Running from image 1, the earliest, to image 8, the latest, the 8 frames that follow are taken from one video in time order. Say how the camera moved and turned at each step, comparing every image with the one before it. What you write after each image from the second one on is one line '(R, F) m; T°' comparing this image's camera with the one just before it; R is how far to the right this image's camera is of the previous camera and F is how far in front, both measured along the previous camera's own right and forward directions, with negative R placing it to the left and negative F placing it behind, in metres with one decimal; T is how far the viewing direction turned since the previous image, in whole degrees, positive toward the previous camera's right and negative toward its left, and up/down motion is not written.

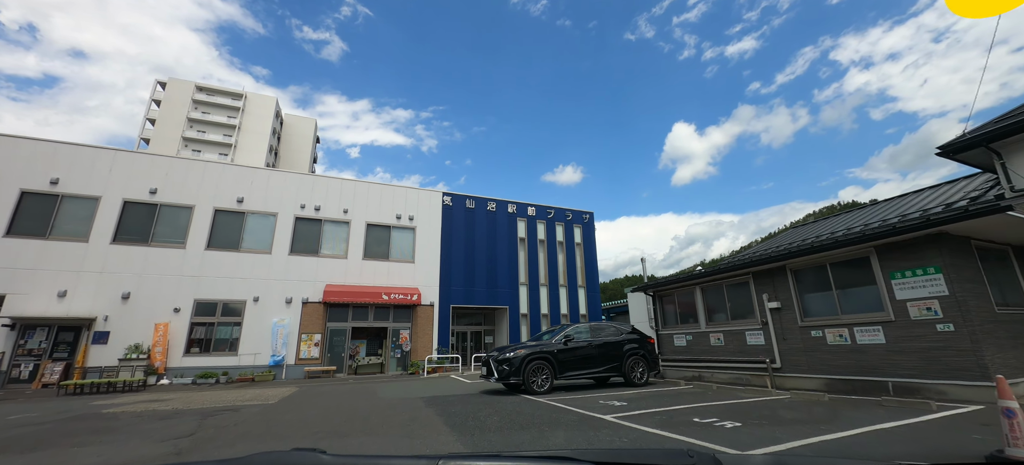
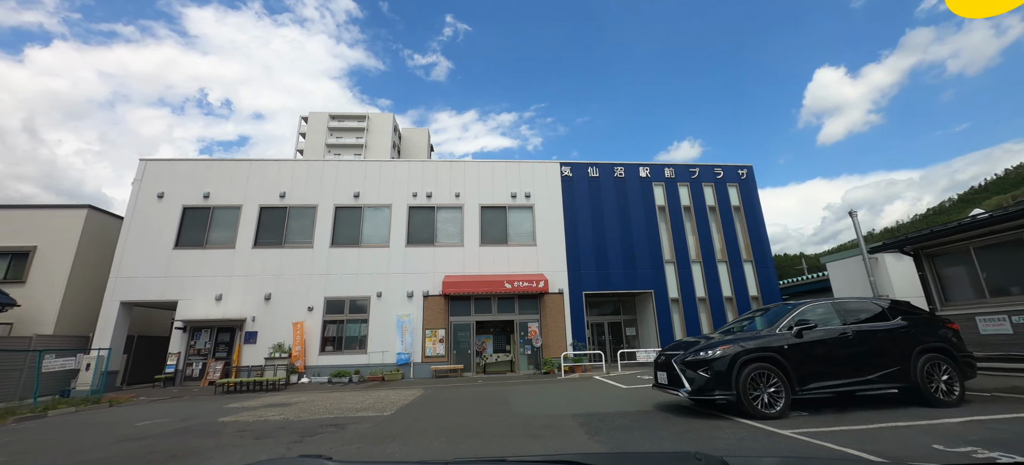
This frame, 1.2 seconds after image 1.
(-0.7, +2.2) m; -16°
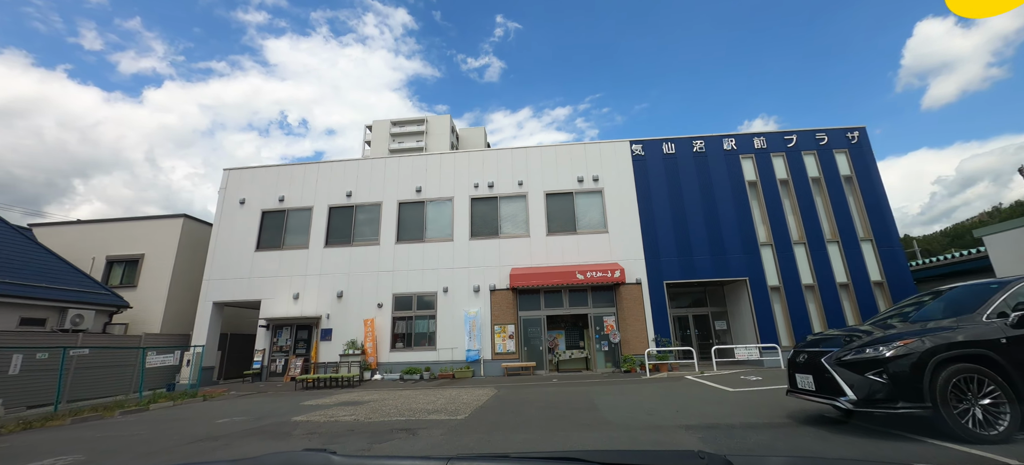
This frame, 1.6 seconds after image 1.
(-0.3, +0.8) m; -8°
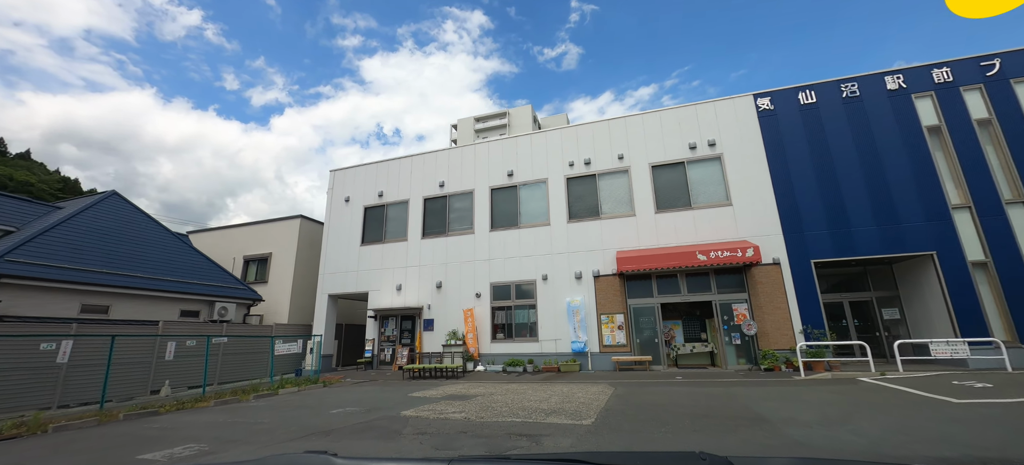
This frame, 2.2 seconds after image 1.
(-0.4, +0.9) m; -12°
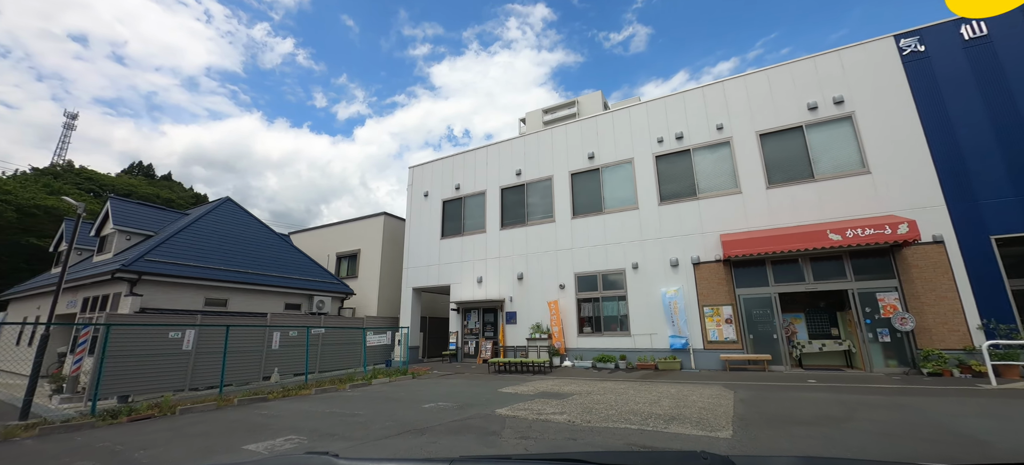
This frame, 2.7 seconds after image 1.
(-0.3, +0.6) m; -10°
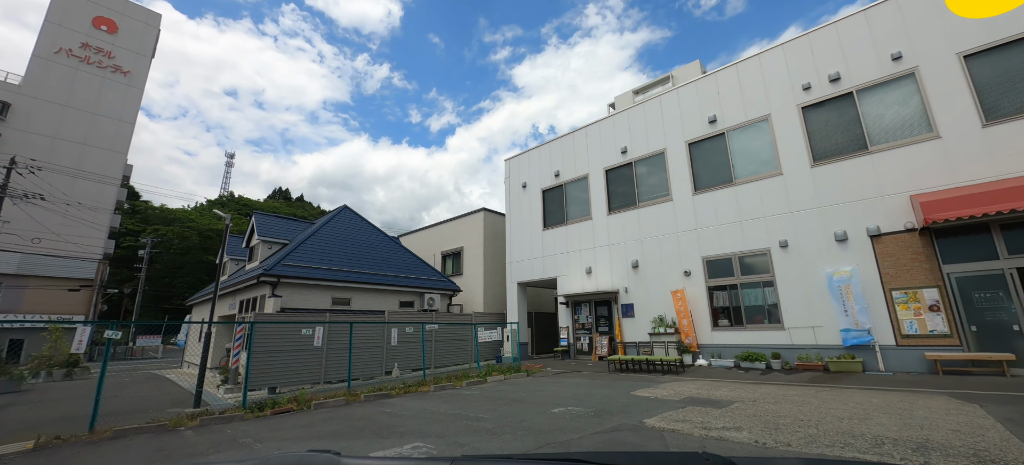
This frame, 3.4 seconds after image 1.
(-0.5, +0.8) m; -13°
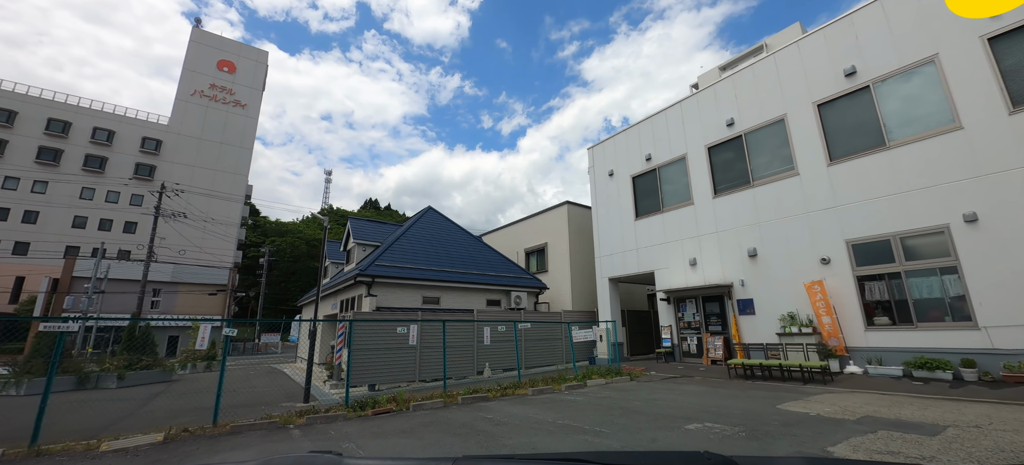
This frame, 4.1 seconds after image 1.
(-0.4, +0.7) m; -11°
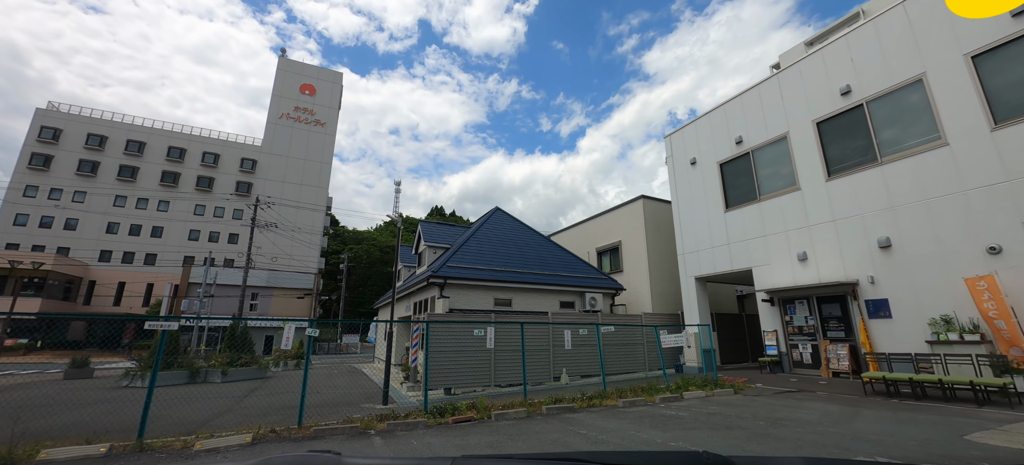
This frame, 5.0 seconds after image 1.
(-0.4, +0.6) m; -9°
